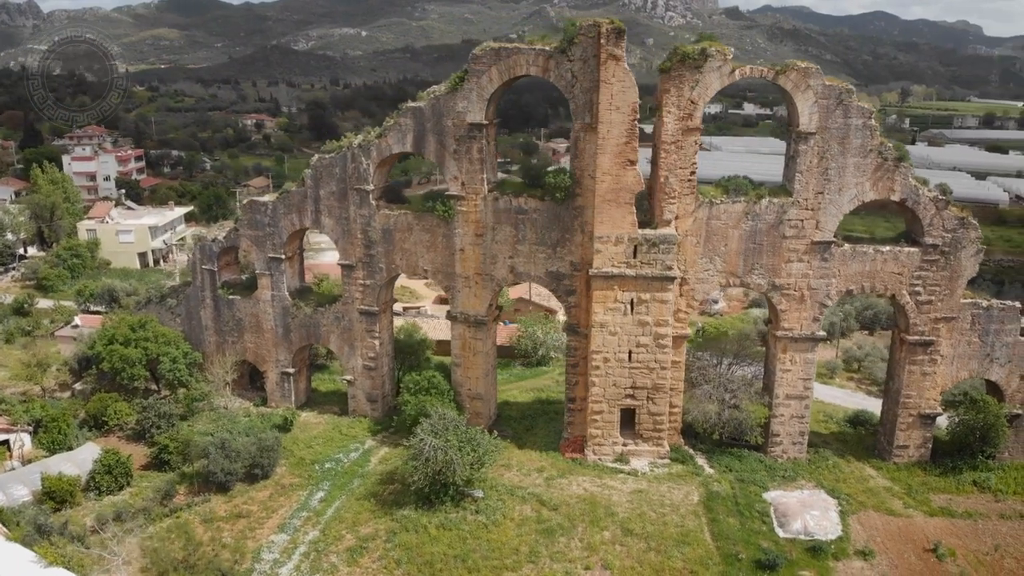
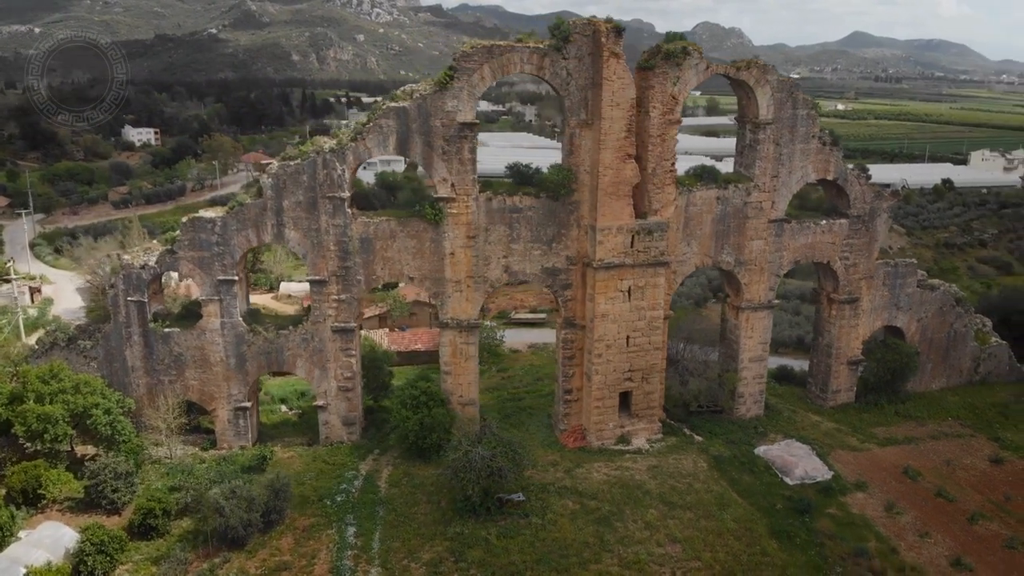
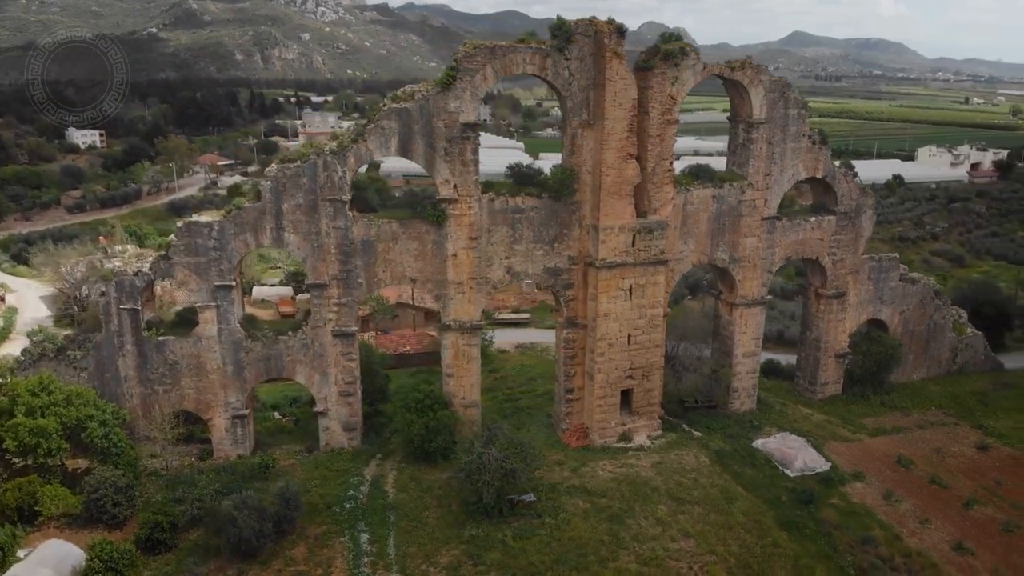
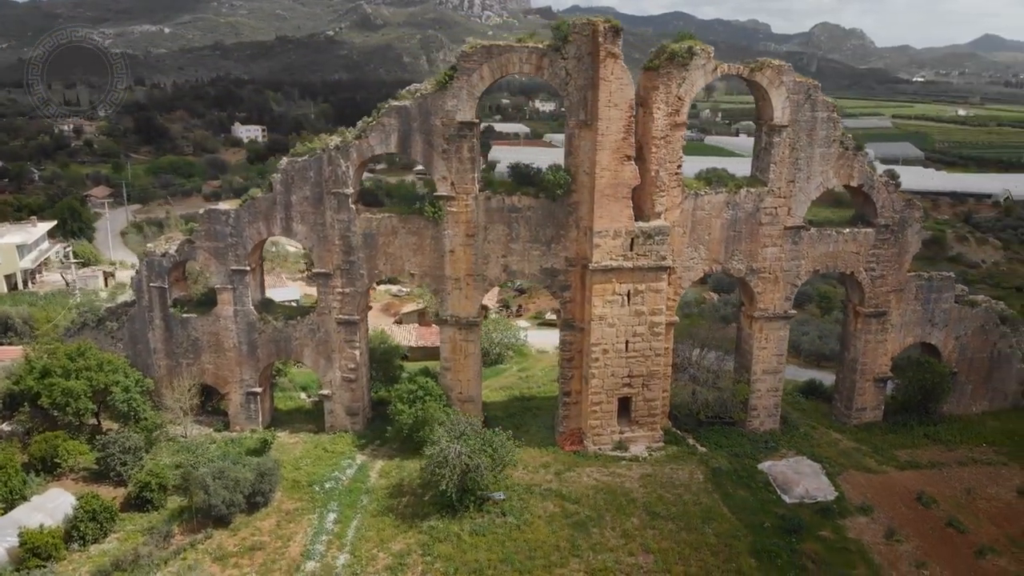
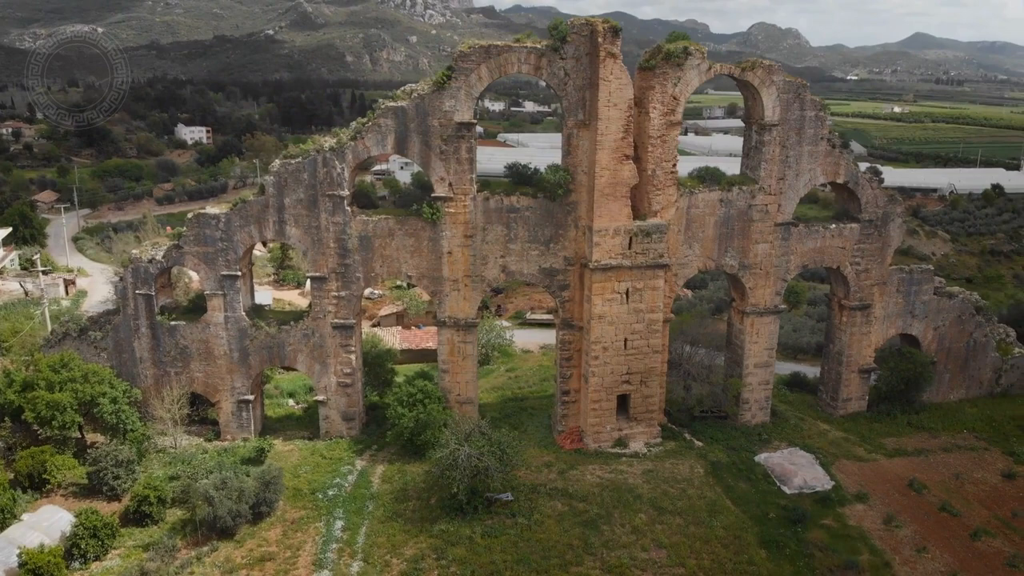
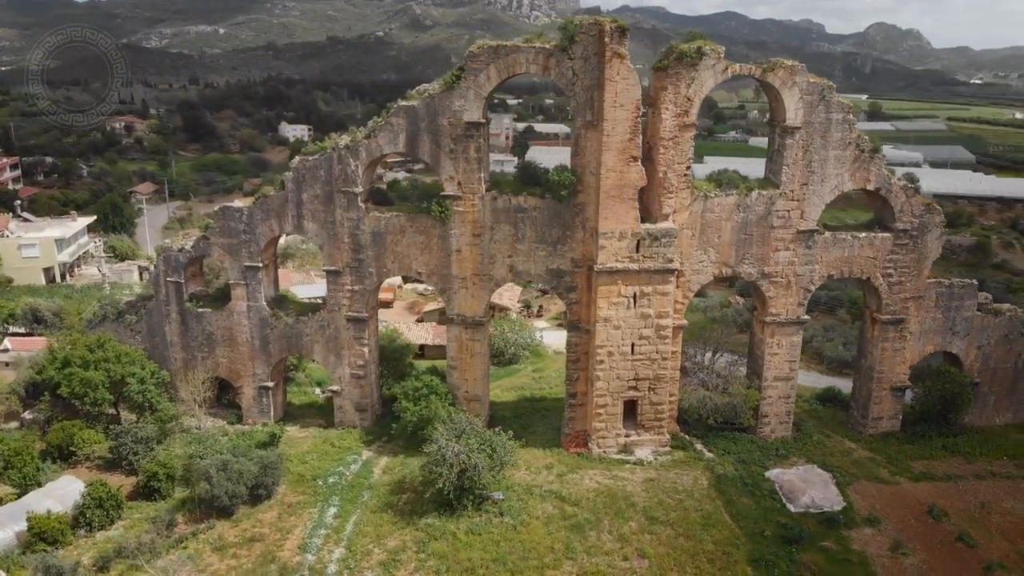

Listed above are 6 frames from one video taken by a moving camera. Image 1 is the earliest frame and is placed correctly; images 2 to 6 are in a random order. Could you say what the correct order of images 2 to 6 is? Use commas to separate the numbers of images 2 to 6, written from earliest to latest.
6, 4, 5, 2, 3
